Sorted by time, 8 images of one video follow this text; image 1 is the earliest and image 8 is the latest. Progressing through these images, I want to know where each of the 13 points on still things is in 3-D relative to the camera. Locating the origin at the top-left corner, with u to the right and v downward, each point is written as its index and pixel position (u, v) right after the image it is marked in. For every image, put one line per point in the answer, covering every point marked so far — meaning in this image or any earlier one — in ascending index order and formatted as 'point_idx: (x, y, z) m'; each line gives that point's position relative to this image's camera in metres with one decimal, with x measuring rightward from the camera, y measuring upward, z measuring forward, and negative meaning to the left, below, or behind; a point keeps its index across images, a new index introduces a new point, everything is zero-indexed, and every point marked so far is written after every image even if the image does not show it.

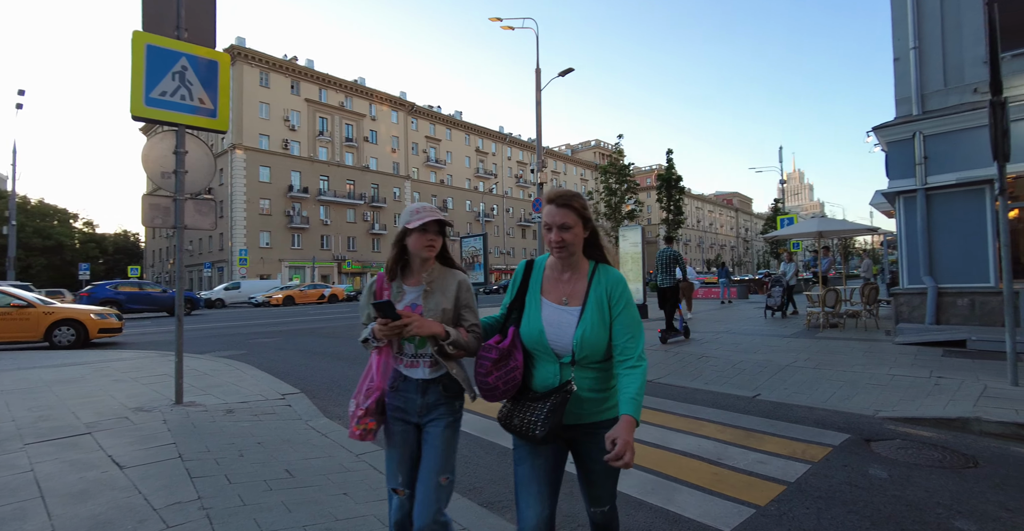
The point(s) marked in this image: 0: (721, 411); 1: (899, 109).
0: (+2.4, -1.7, +5.4) m
1: (+8.2, +3.3, +9.9) m
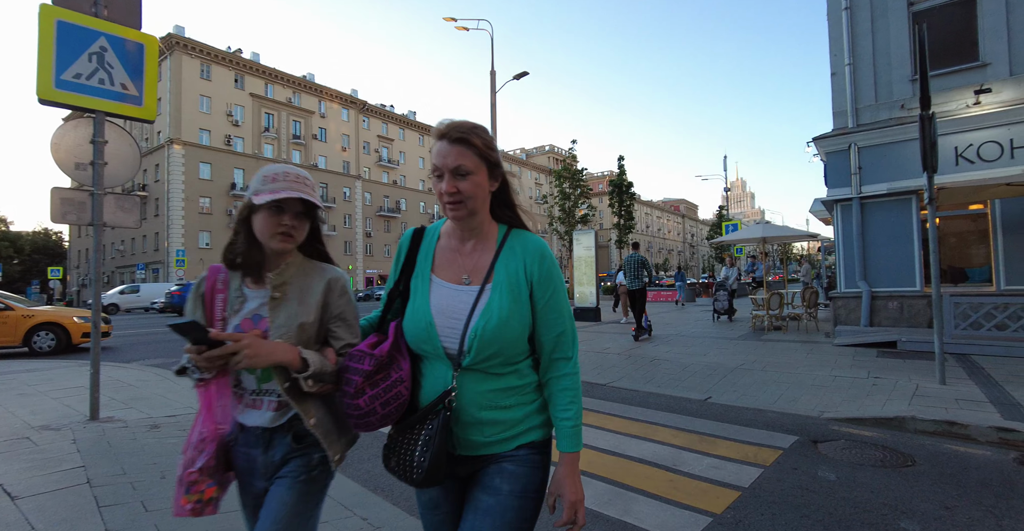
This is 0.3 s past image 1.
0: (+1.9, -1.7, +5.5) m
1: (+7.2, +3.2, +10.5) m
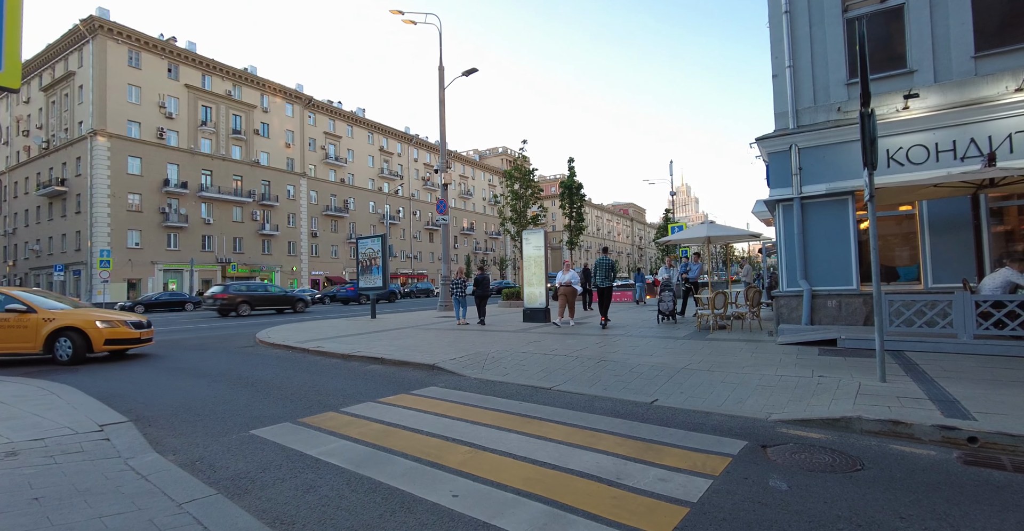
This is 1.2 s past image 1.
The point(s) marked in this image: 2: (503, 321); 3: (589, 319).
0: (+1.2, -1.7, +5.1) m
1: (+6.0, +3.2, +10.6) m
2: (-0.3, -1.8, +14.9) m
3: (+2.4, -1.6, +14.5) m
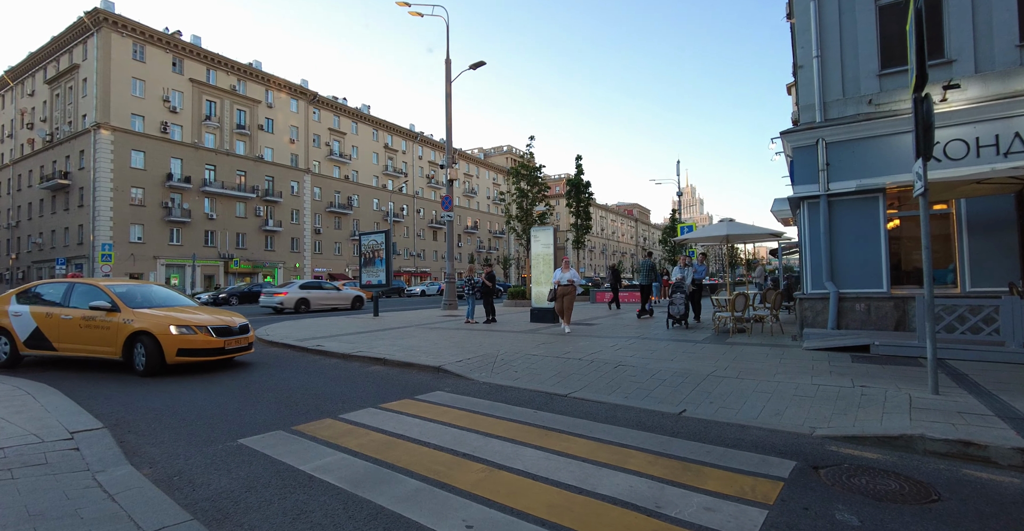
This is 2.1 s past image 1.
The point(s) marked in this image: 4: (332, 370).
0: (+1.3, -1.7, +4.6) m
1: (+6.3, +3.2, +10.1) m
2: (-0.1, -1.7, +14.4) m
3: (+2.6, -1.6, +14.0) m
4: (-3.0, -1.8, +8.0) m
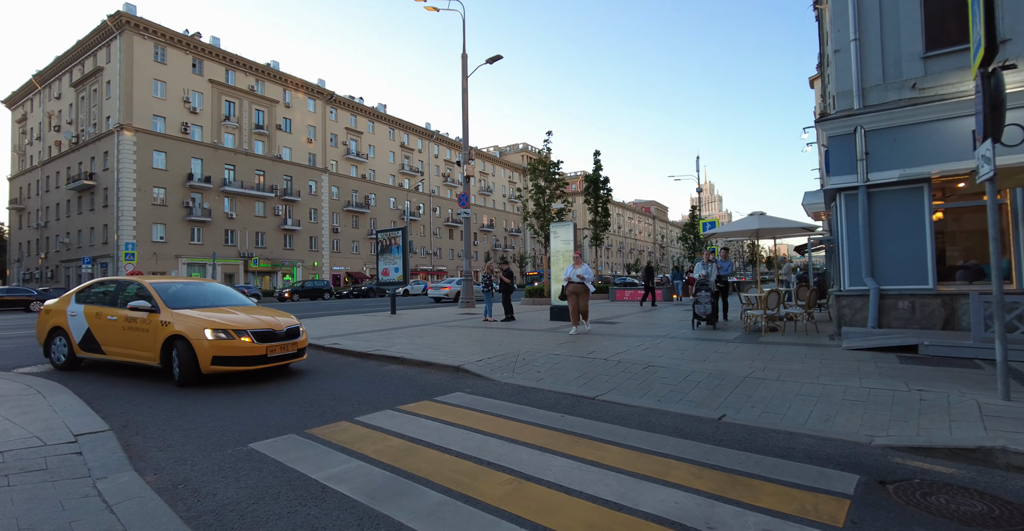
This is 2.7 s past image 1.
0: (+1.6, -1.6, +4.2) m
1: (+6.7, +3.3, +9.5) m
2: (+0.5, -1.6, +14.1) m
3: (+3.1, -1.5, +13.5) m
4: (-2.7, -1.7, +7.8) m
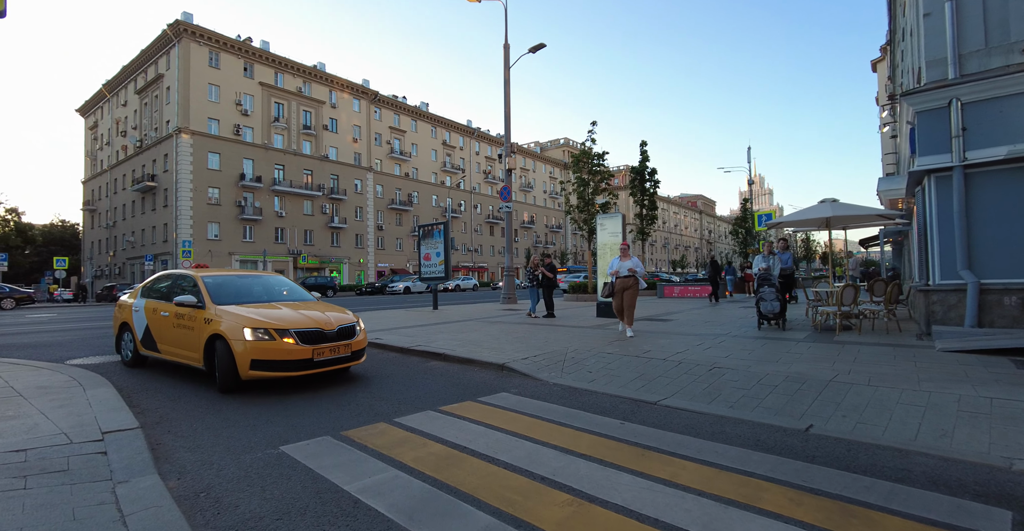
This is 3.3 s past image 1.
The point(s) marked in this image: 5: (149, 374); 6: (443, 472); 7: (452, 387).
0: (+2.0, -1.5, +3.6) m
1: (+7.5, +3.5, +8.4) m
2: (+1.7, -1.4, +13.5) m
3: (+4.3, -1.3, +12.7) m
4: (-2.0, -1.6, +7.5) m
5: (-5.4, -1.5, +6.9) m
6: (-0.5, -1.5, +3.4) m
7: (-0.8, -1.5, +6.0) m
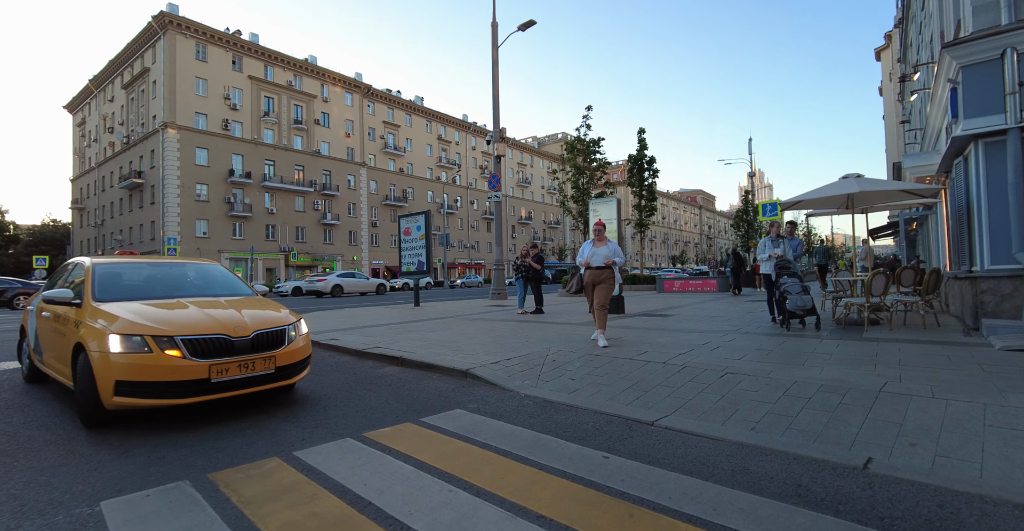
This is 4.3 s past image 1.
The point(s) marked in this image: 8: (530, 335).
0: (+1.6, -1.3, +2.4) m
1: (+7.1, +3.7, +7.2) m
2: (+1.4, -1.2, +12.3) m
3: (+3.9, -1.1, +11.5) m
4: (-2.3, -1.4, +6.2) m
5: (-5.8, -1.4, +5.7) m
6: (-0.9, -1.3, +2.1) m
7: (-1.2, -1.4, +4.8) m
8: (+0.3, -1.2, +8.2) m
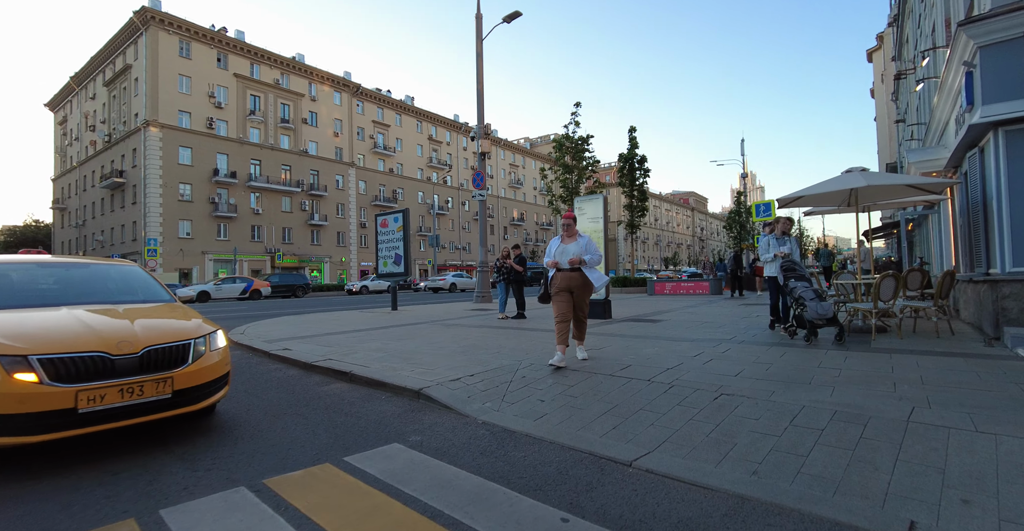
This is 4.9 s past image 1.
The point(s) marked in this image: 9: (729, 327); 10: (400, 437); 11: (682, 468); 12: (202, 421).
0: (+1.3, -1.3, +1.6) m
1: (+6.7, +3.7, +6.5) m
2: (+0.9, -1.2, +11.5) m
3: (+3.5, -1.1, +10.8) m
4: (-2.7, -1.4, +5.4) m
5: (-6.2, -1.4, +4.8) m
6: (-1.2, -1.3, +1.3) m
7: (-1.6, -1.4, +4.0) m
8: (-0.1, -1.2, +7.4) m
9: (+3.8, -1.1, +8.3) m
10: (-0.9, -1.4, +3.7) m
11: (+1.1, -1.3, +3.0) m
12: (-2.9, -1.4, +4.3) m
